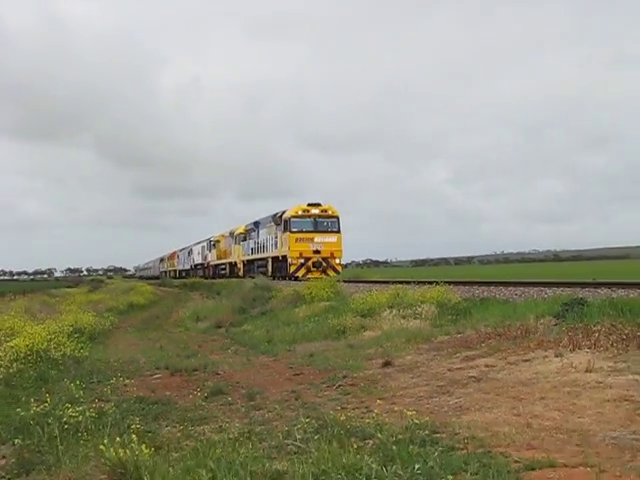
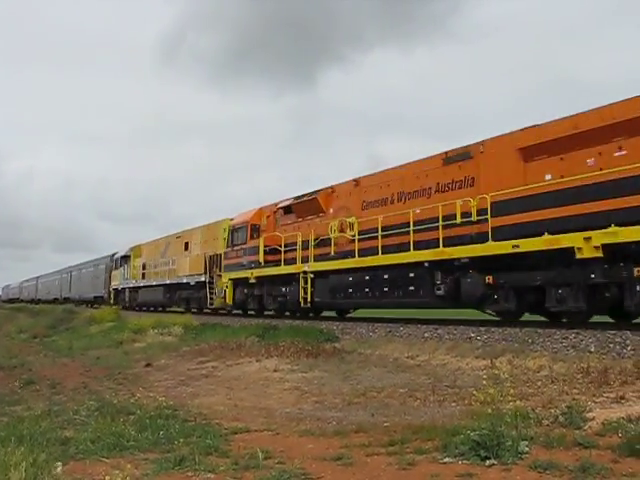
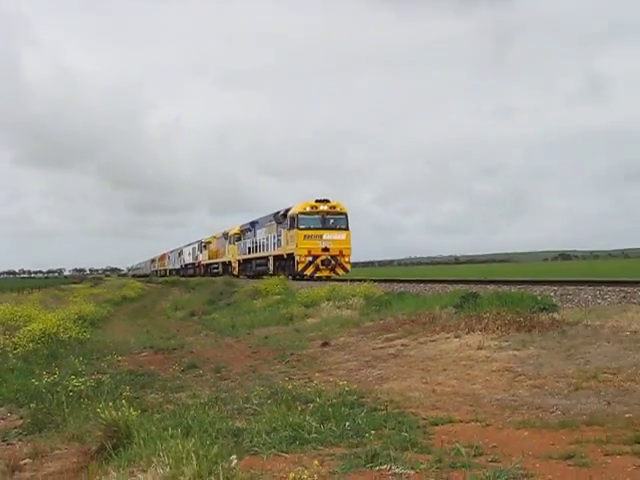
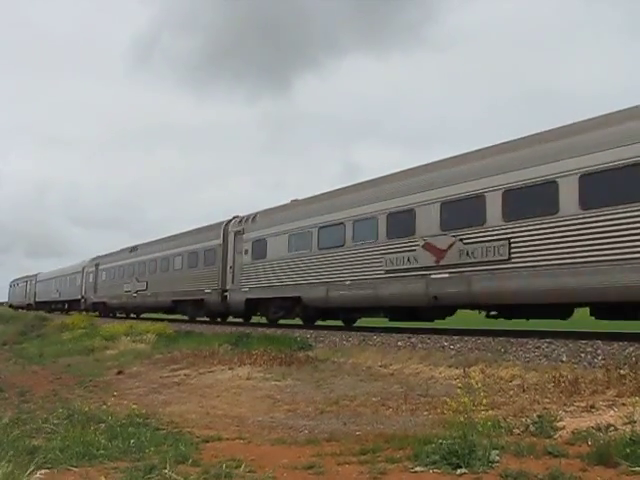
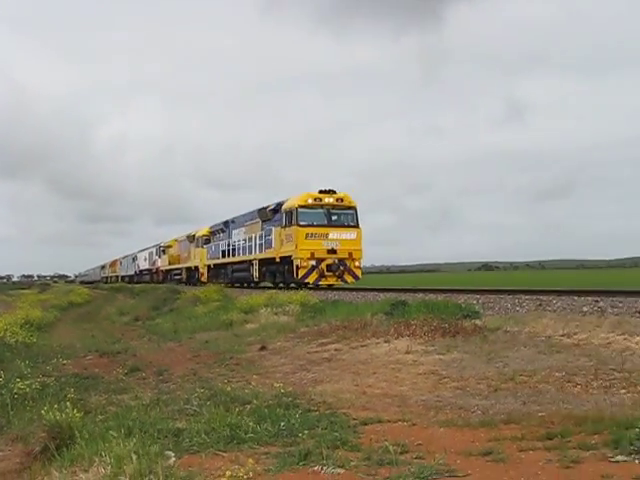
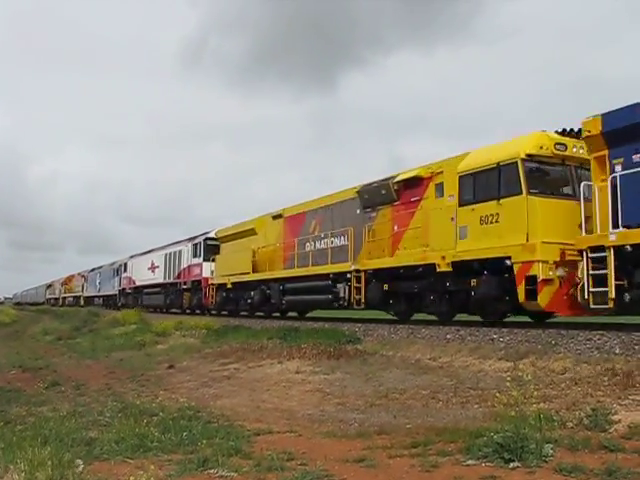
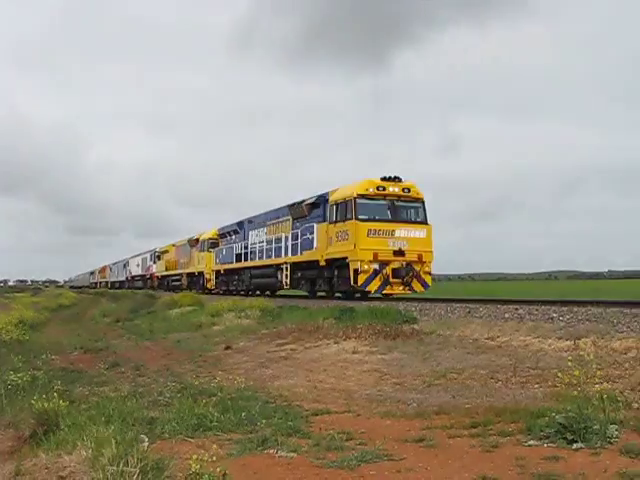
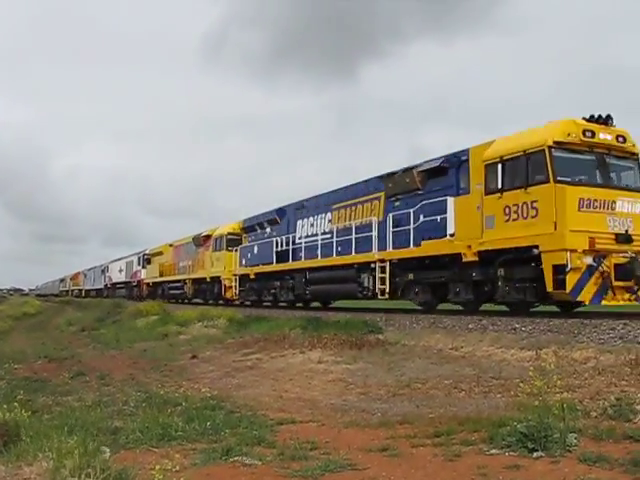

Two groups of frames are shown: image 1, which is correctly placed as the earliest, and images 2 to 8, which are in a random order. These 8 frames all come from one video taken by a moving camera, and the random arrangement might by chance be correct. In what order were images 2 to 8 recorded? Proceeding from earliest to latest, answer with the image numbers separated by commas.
3, 5, 7, 8, 6, 2, 4
